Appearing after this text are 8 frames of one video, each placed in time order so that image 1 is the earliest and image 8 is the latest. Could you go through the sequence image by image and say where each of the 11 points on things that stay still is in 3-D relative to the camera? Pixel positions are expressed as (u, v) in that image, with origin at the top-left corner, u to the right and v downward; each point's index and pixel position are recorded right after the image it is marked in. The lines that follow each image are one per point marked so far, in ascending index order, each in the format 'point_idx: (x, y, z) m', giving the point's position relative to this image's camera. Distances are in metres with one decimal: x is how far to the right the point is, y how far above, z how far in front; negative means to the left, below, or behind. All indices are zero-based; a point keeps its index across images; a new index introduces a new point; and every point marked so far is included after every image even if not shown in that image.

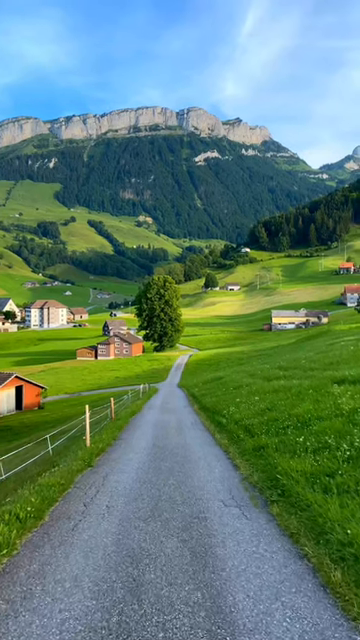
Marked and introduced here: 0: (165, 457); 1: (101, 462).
0: (-0.5, -4.6, +18.1) m
1: (-2.5, -4.5, +17.1) m
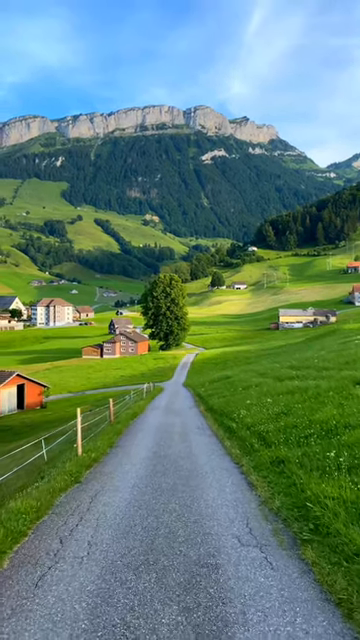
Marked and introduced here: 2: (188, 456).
0: (-0.3, -4.3, +15.4) m
1: (-2.4, -4.2, +14.5) m
2: (+0.2, -4.7, +18.8) m
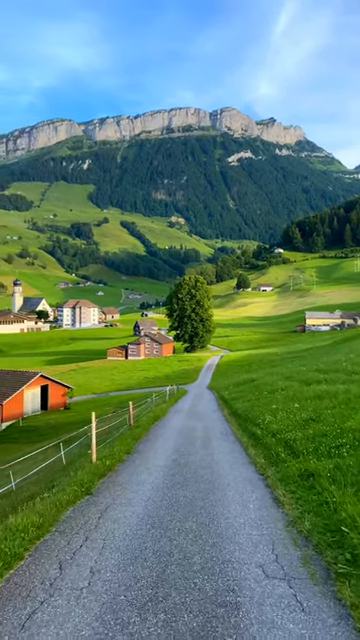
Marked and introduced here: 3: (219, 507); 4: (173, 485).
0: (+0.2, -4.3, +14.3) m
1: (-1.9, -4.2, +13.4) m
2: (+0.9, -4.7, +17.6) m
3: (+0.8, -4.0, +11.8) m
4: (-0.2, -4.3, +14.1) m
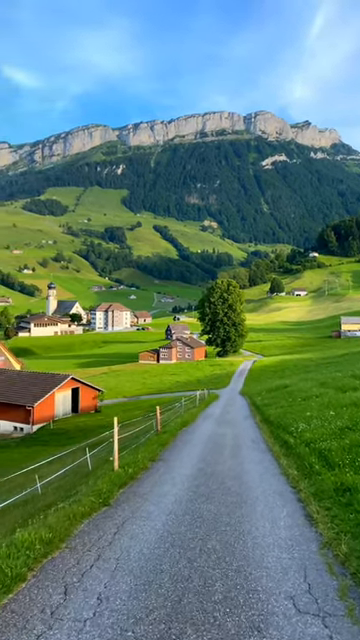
0: (+0.8, -4.3, +13.3) m
1: (-1.4, -4.2, +12.6) m
2: (+1.7, -4.7, +16.6) m
3: (+1.3, -4.0, +10.8) m
4: (+0.4, -4.3, +13.2) m
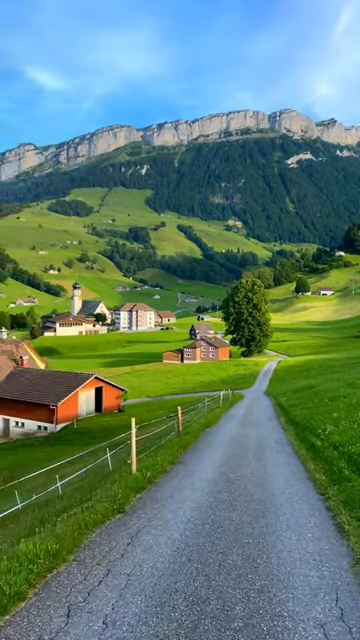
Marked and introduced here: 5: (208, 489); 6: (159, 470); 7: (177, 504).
0: (+1.2, -4.2, +12.5) m
1: (-0.9, -4.1, +11.8) m
2: (+2.3, -4.6, +15.7) m
3: (+1.6, -3.9, +10.0) m
4: (+0.9, -4.2, +12.4) m
5: (+0.7, -4.4, +14.1) m
6: (-0.6, -4.4, +16.0) m
7: (-0.1, -4.1, +12.2) m
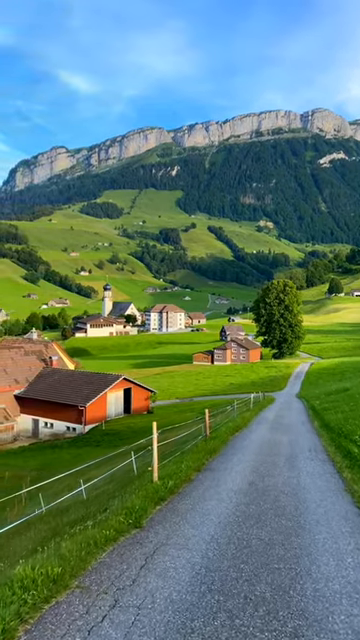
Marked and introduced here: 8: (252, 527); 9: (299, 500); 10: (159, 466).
0: (+1.7, -4.1, +11.3) m
1: (-0.5, -3.9, +10.7) m
2: (+3.0, -4.5, +14.4) m
3: (+2.0, -3.8, +8.7) m
4: (+1.3, -4.1, +11.2) m
5: (+1.3, -4.3, +12.9) m
6: (+0.1, -4.3, +14.9) m
7: (+0.4, -4.0, +11.0) m
8: (+1.4, -4.0, +10.5) m
9: (+2.9, -4.4, +13.2) m
10: (-0.7, -4.8, +17.8) m
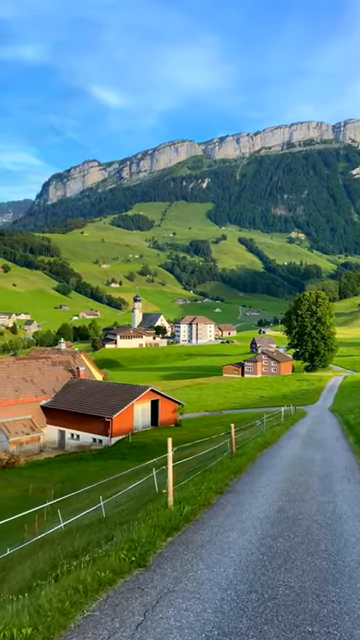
0: (+2.0, -4.1, +9.4) m
1: (-0.3, -3.9, +9.0) m
2: (+3.4, -4.6, +12.5) m
3: (+2.1, -3.8, +6.9) m
4: (+1.6, -4.1, +9.4) m
5: (+1.7, -4.3, +11.1) m
6: (+0.5, -4.4, +13.1) m
7: (+0.6, -4.0, +9.3) m
8: (+1.6, -4.0, +8.7) m
9: (+3.2, -4.4, +11.4) m
10: (-0.1, -4.9, +16.1) m
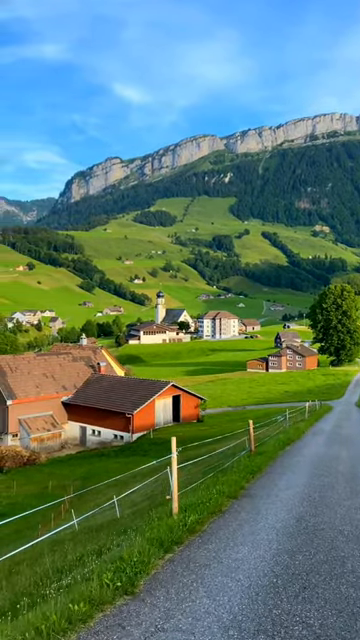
0: (+1.9, -3.8, +7.9) m
1: (-0.3, -3.6, +7.5) m
2: (+3.5, -4.2, +10.9) m
3: (+1.9, -3.4, +5.3) m
4: (+1.6, -3.7, +7.8) m
5: (+1.7, -4.0, +9.6) m
6: (+0.7, -4.0, +11.6) m
7: (+0.6, -3.7, +7.8) m
8: (+1.5, -3.6, +7.1) m
9: (+3.3, -4.1, +9.7) m
10: (+0.2, -4.5, +14.6) m
